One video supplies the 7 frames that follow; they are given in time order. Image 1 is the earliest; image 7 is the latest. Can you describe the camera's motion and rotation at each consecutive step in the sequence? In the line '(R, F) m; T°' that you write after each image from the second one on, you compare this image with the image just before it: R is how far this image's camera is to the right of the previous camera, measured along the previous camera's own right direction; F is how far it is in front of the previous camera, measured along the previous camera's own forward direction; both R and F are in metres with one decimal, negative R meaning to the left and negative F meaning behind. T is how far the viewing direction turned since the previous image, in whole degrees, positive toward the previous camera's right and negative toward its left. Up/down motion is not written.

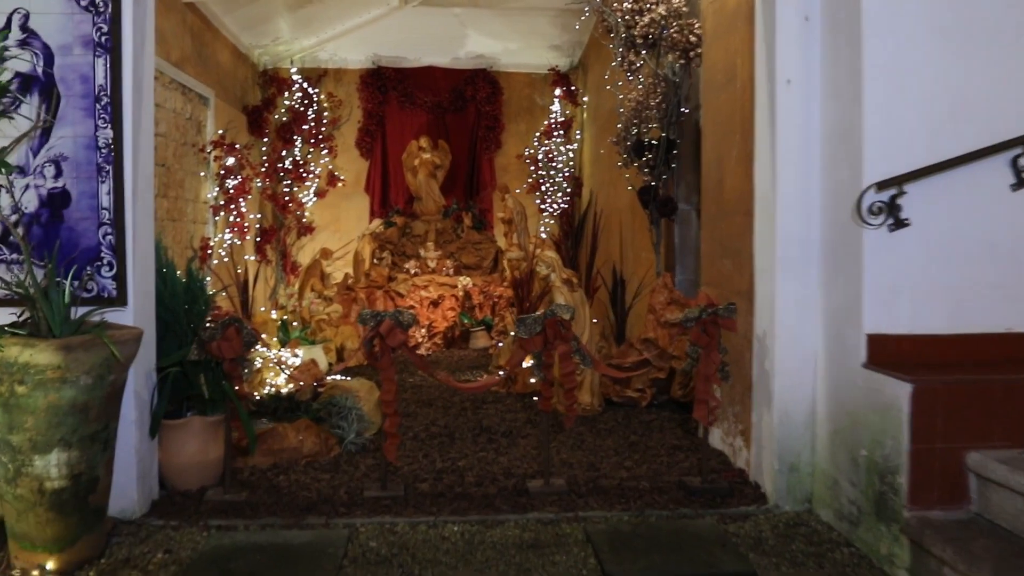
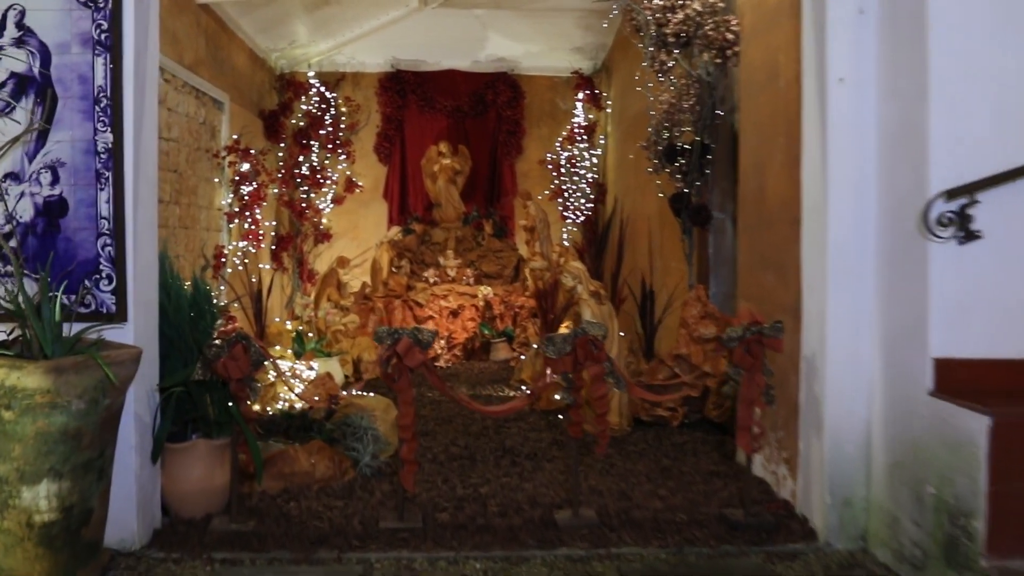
(0.0, +0.2) m; -1°
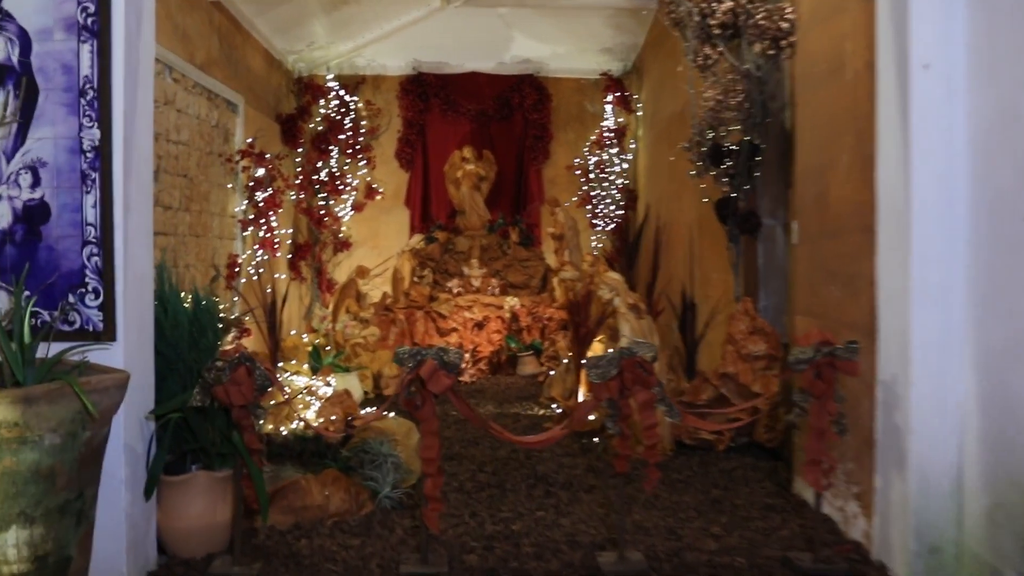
(0.0, +0.3) m; -1°
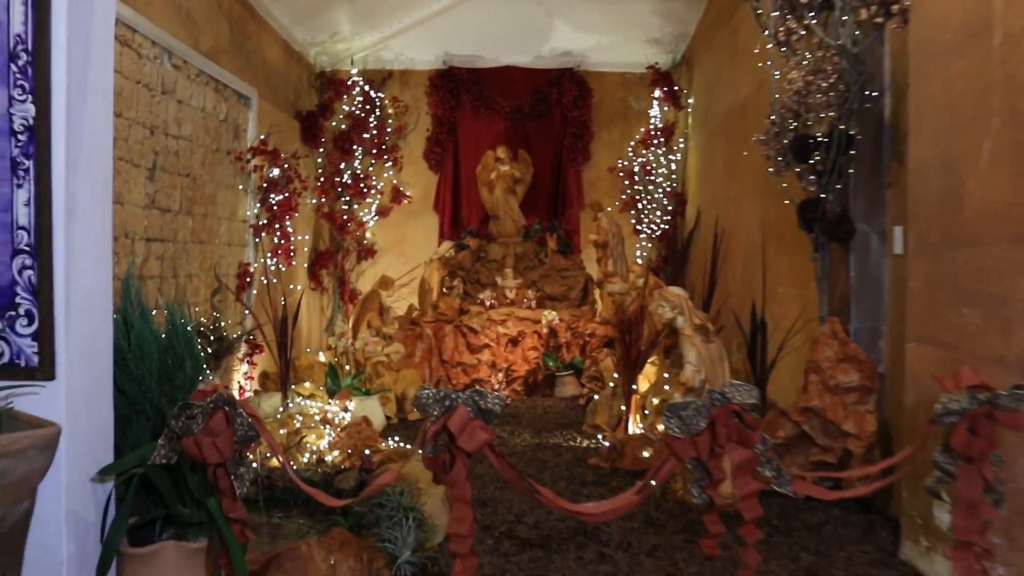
(0.0, +0.6) m; -2°
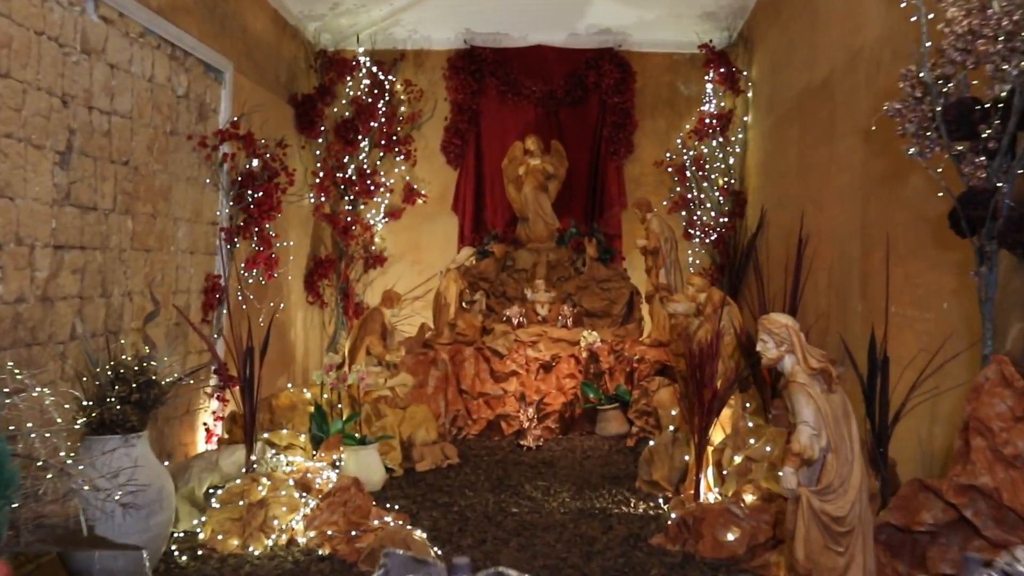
(0.0, +1.0) m; -1°
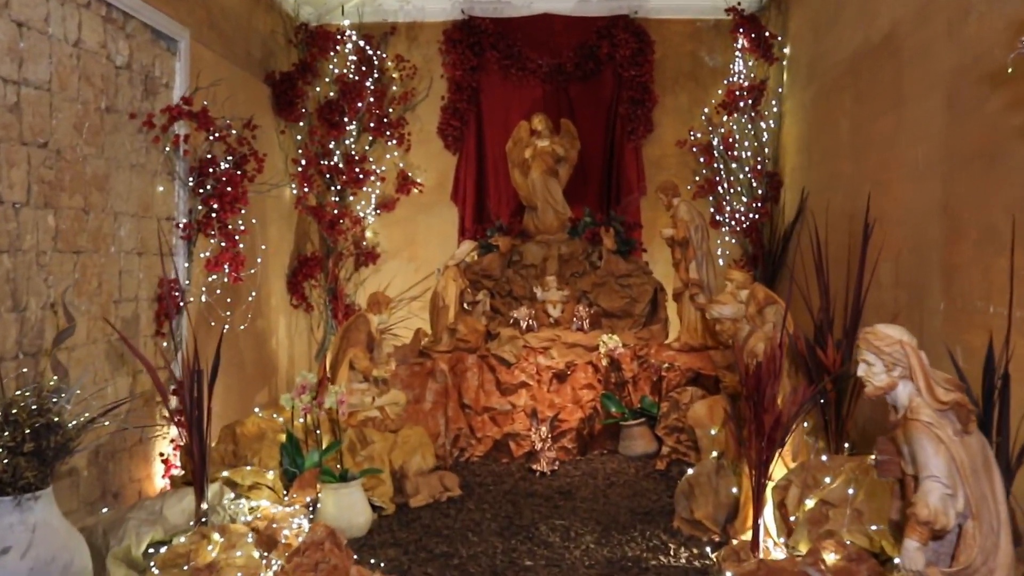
(0.0, +0.6) m; 0°
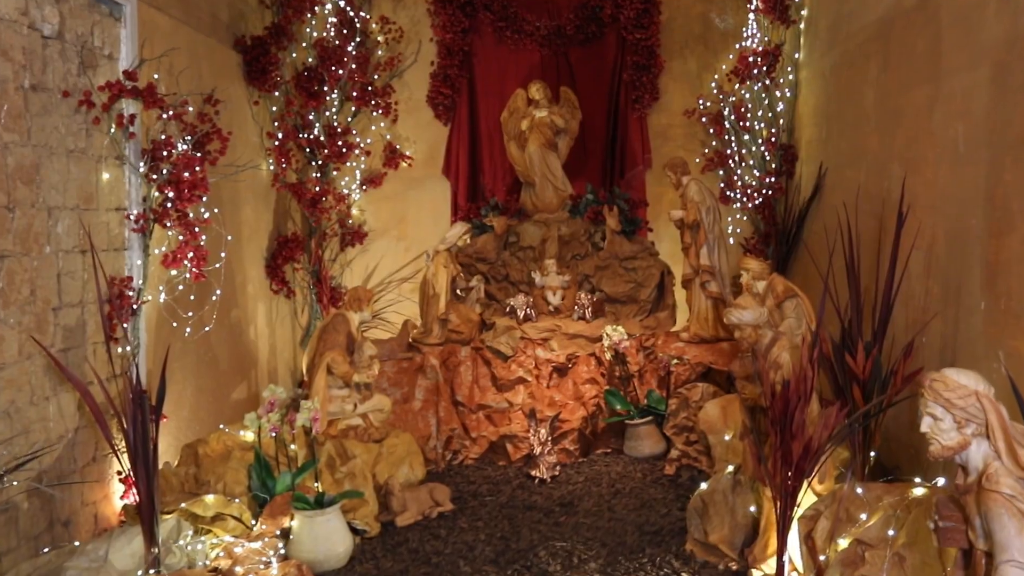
(0.0, +0.3) m; 0°
